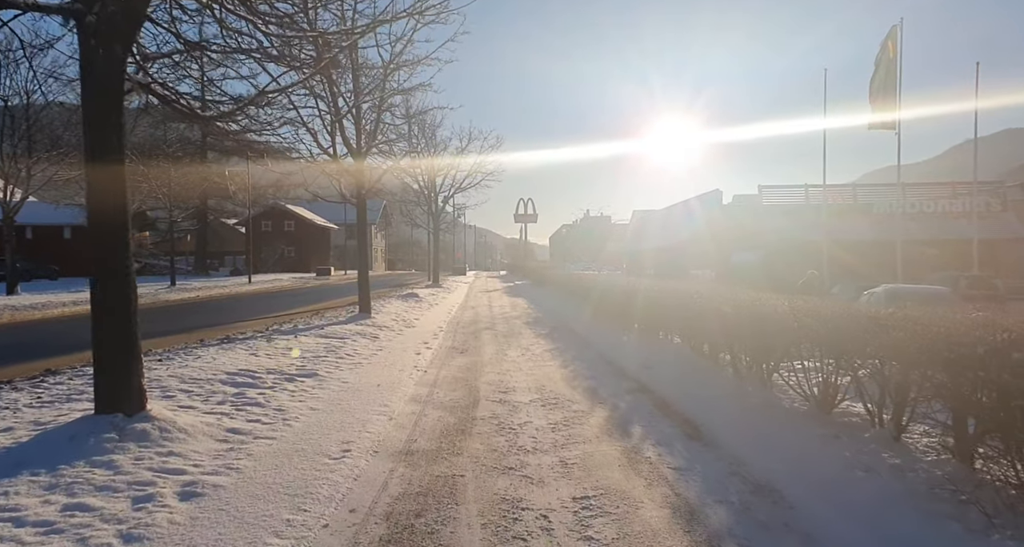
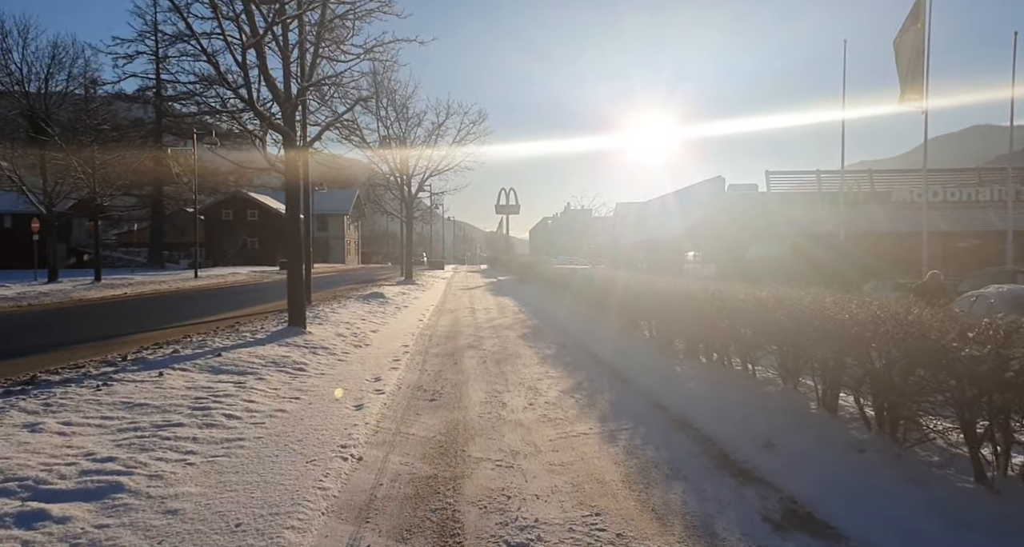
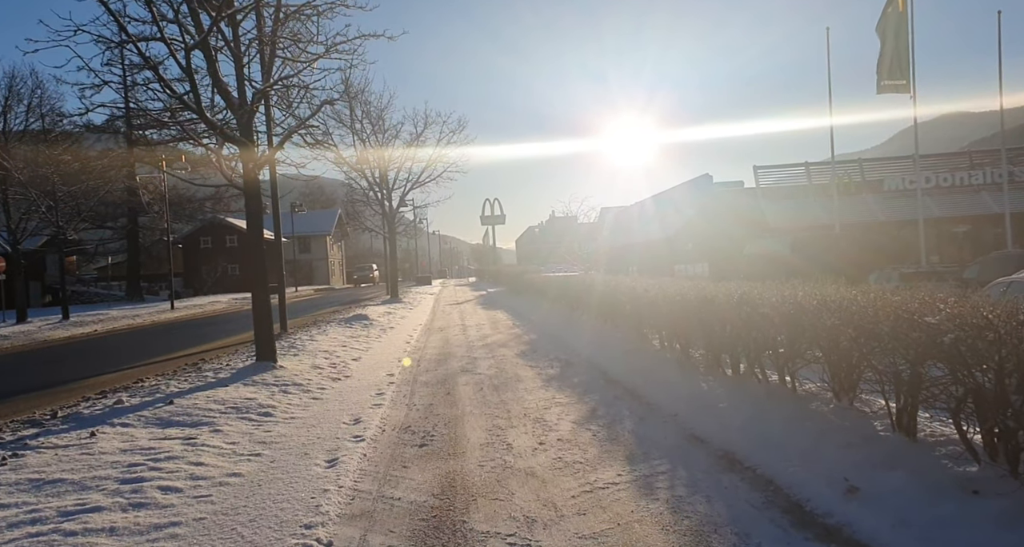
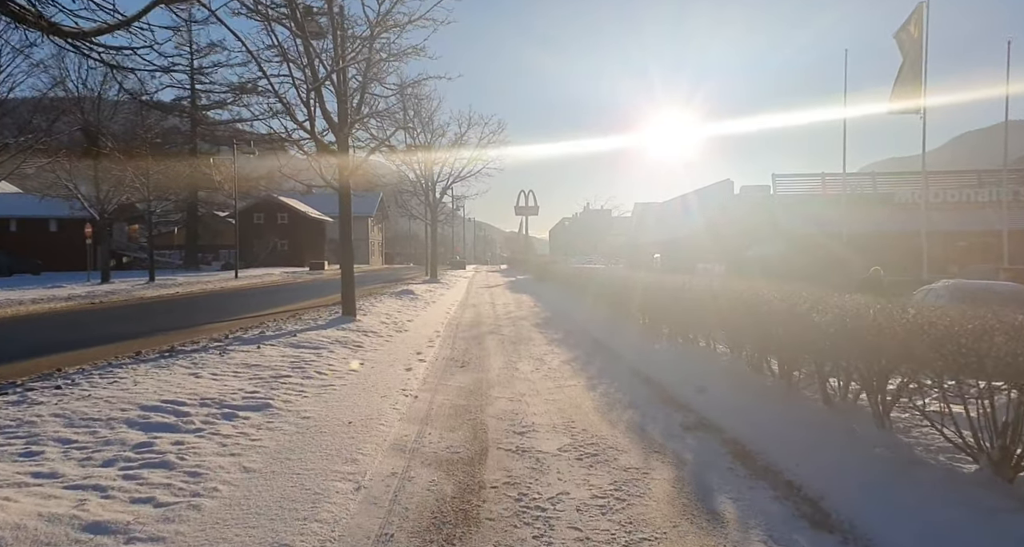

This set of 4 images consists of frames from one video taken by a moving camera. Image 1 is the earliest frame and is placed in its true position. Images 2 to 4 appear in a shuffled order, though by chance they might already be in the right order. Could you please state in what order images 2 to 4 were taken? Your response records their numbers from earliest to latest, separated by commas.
4, 2, 3
